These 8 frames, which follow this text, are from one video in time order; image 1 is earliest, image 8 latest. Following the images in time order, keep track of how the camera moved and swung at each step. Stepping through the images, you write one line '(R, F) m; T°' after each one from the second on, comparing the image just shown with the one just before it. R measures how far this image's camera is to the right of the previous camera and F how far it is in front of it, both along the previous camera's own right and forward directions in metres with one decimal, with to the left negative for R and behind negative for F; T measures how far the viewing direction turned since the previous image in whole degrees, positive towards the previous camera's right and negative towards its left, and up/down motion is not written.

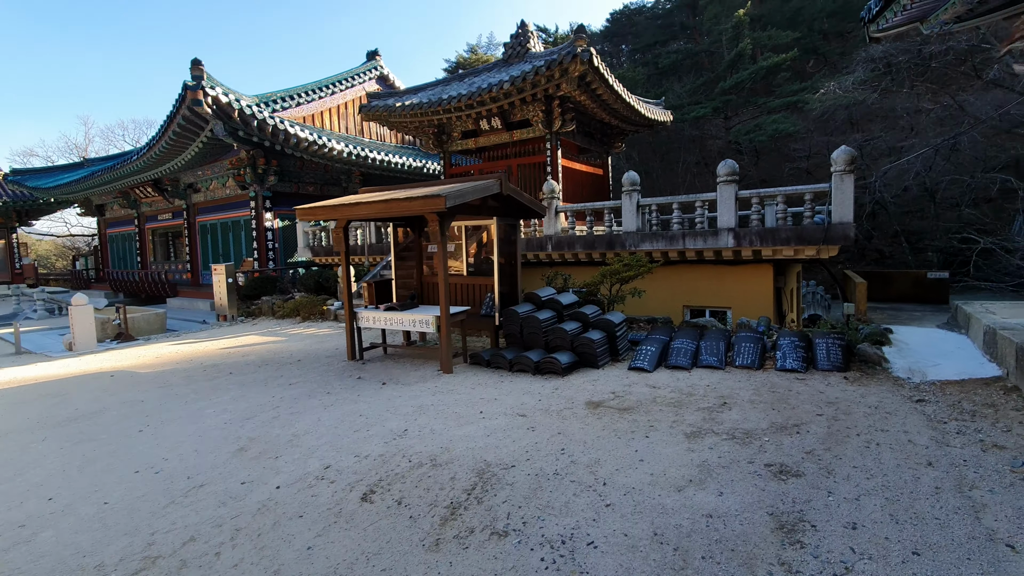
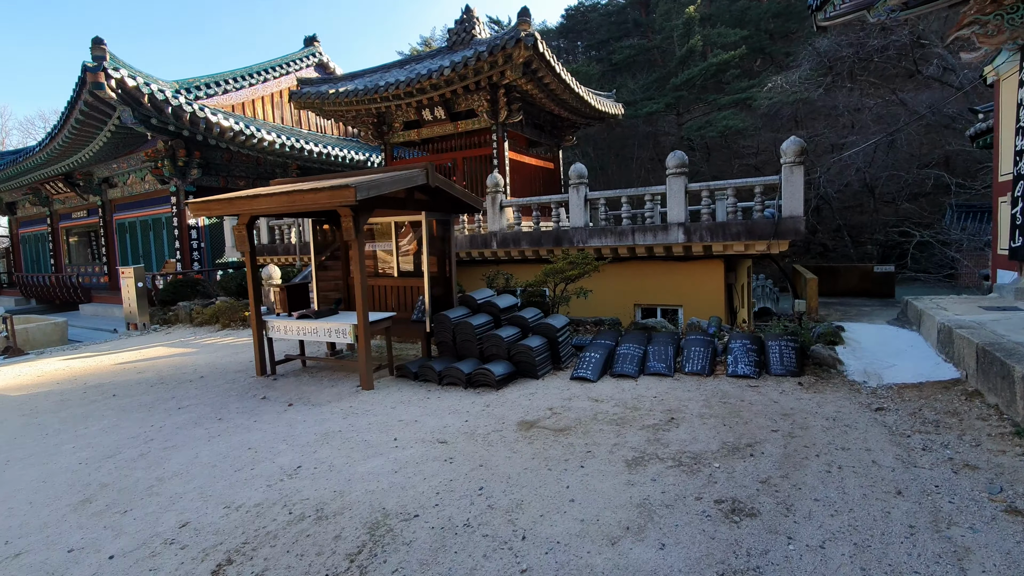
(+0.4, +0.7) m; +4°
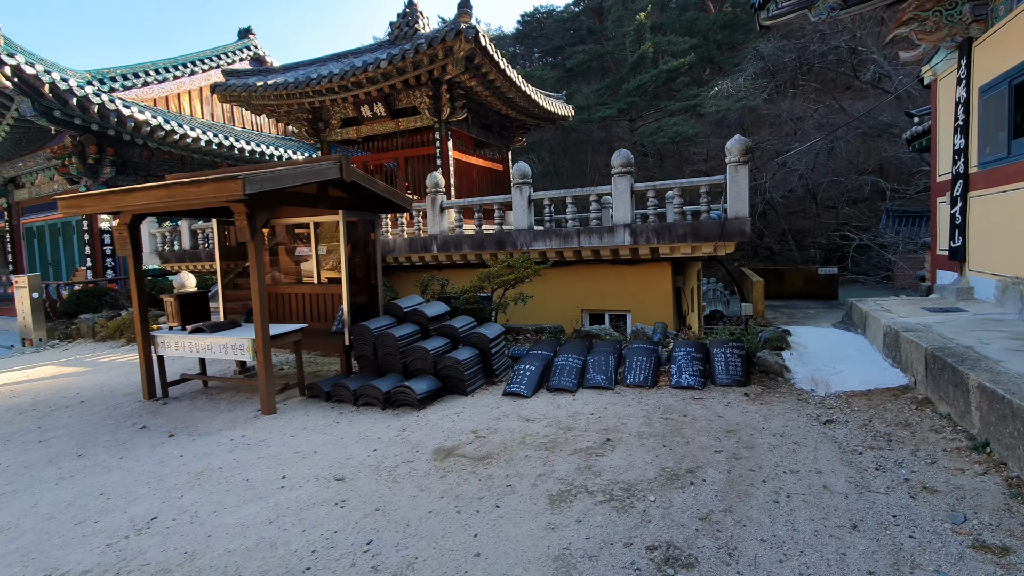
(+0.4, +0.6) m; +5°
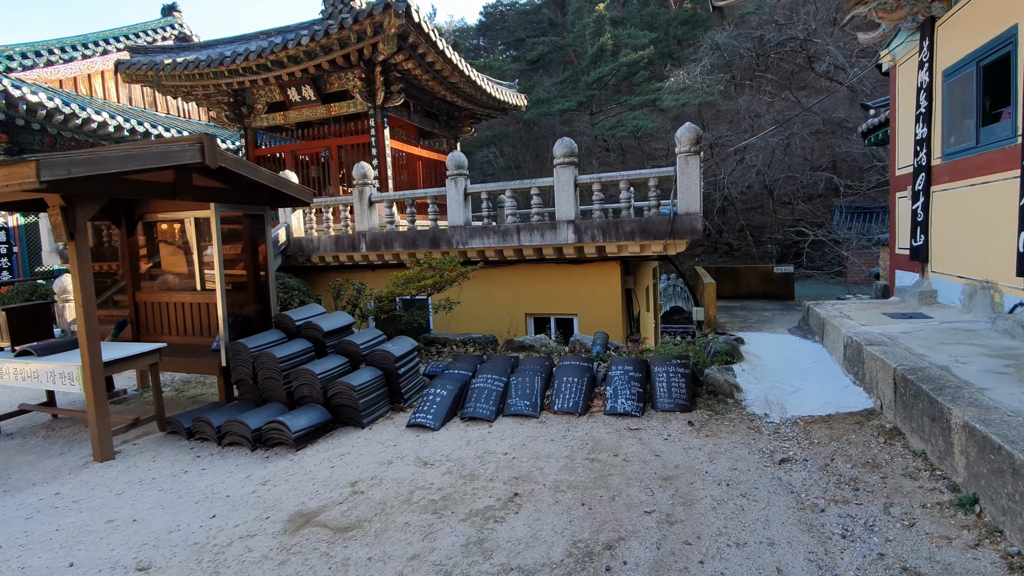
(+0.5, +0.8) m; +4°
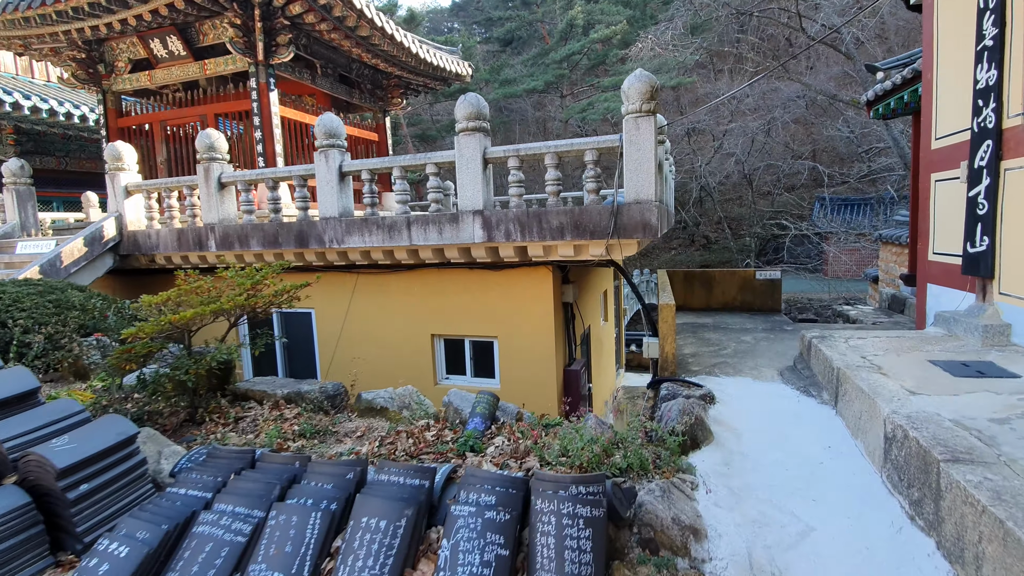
(+1.1, +2.1) m; +2°
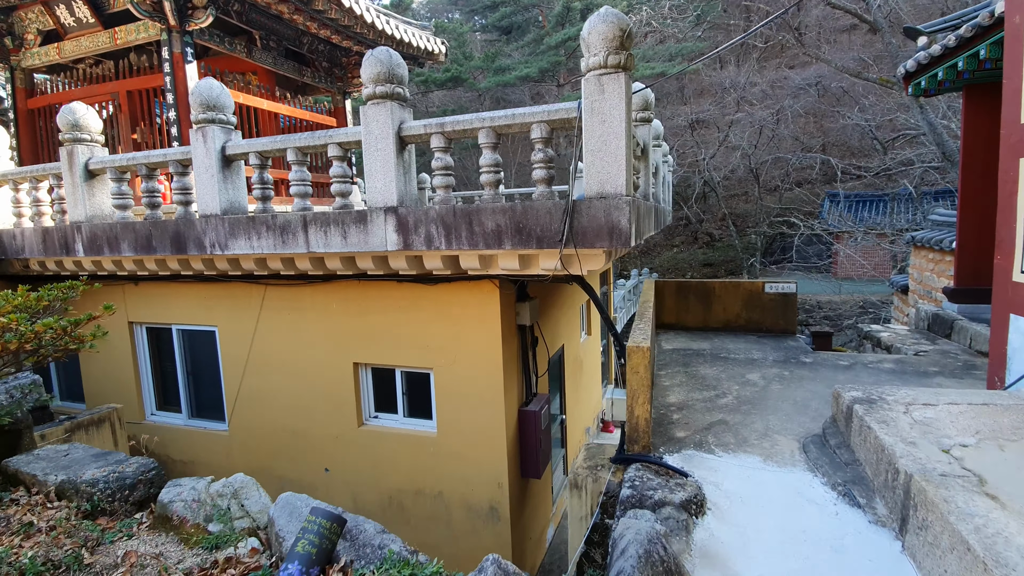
(+0.6, +1.4) m; 0°
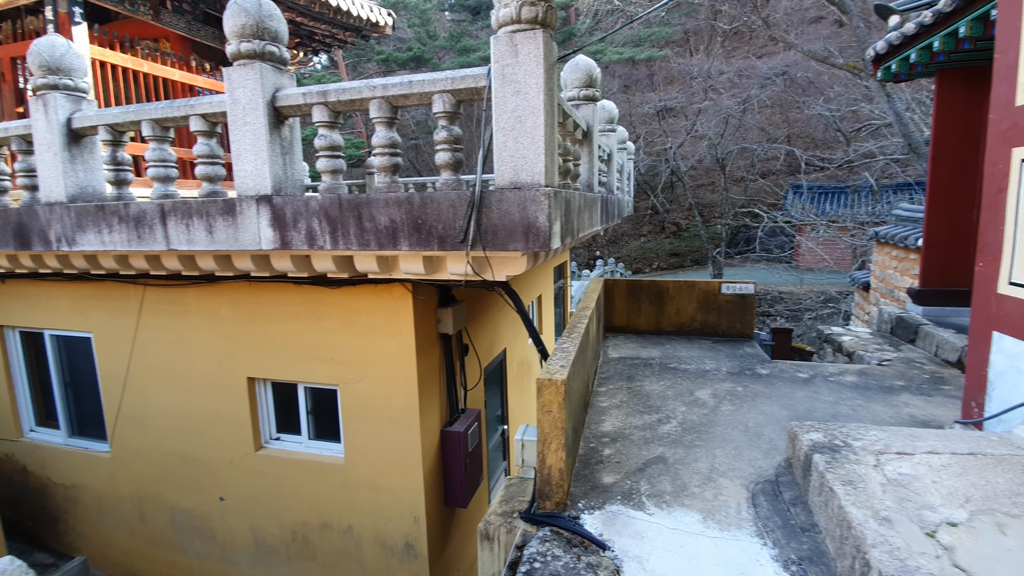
(+0.4, +0.6) m; +3°
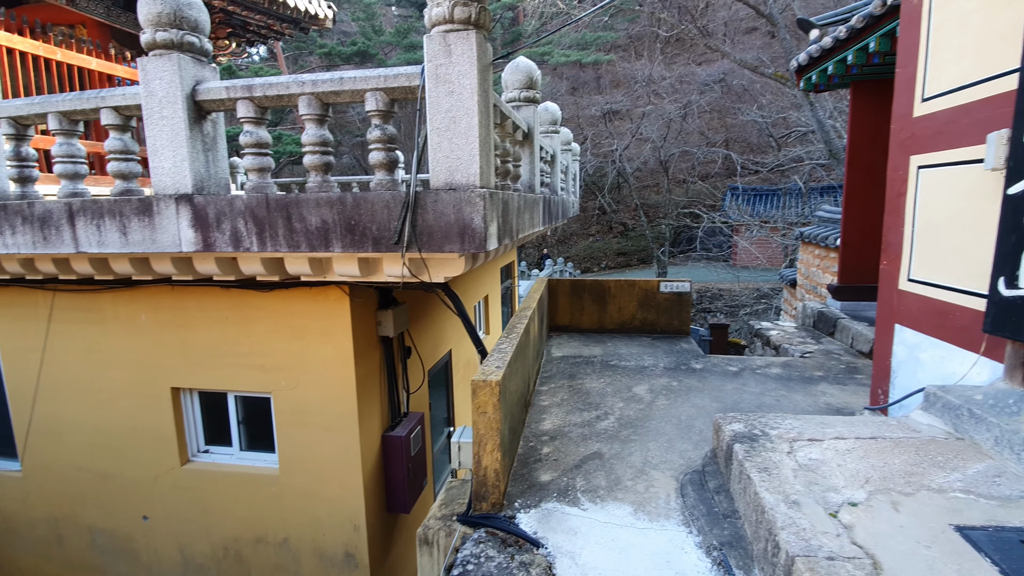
(+0.1, 0.0) m; +6°
